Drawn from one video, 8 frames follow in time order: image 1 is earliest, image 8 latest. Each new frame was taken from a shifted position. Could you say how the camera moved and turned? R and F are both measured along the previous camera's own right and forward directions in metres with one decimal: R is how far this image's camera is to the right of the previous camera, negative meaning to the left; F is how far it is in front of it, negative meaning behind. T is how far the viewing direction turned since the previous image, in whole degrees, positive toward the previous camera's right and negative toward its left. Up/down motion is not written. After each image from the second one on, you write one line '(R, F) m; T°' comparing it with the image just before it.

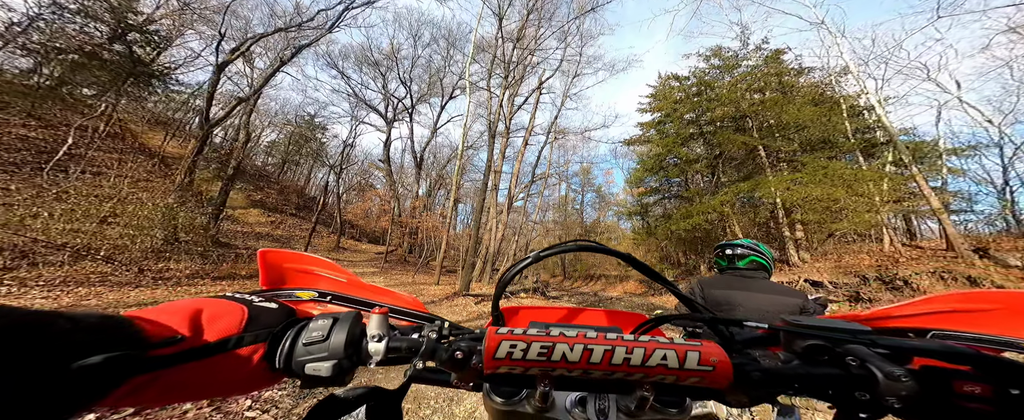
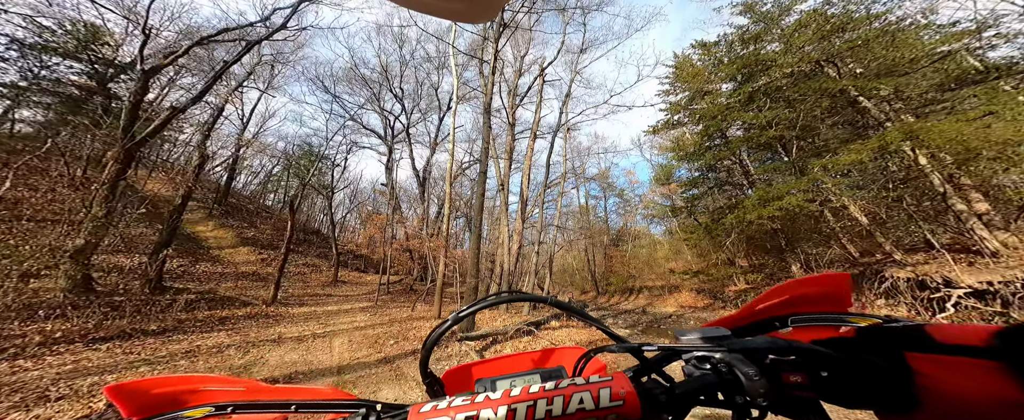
(-0.1, +2.4) m; -1°
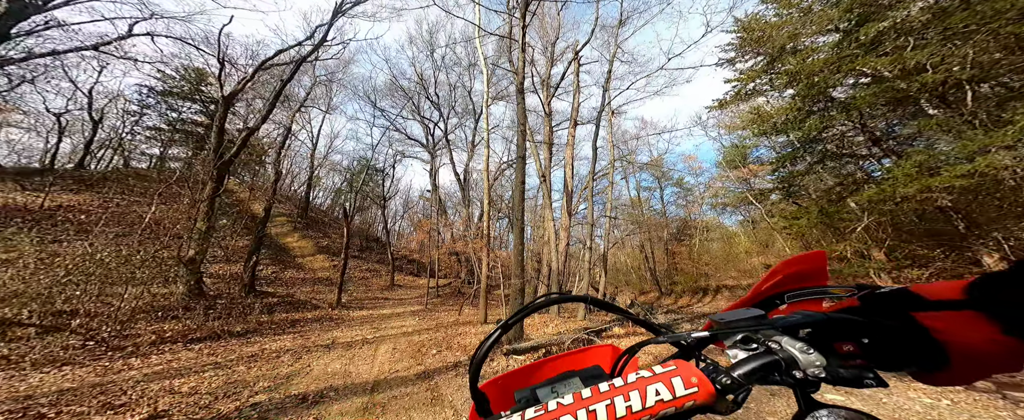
(+0.1, +0.5) m; -9°
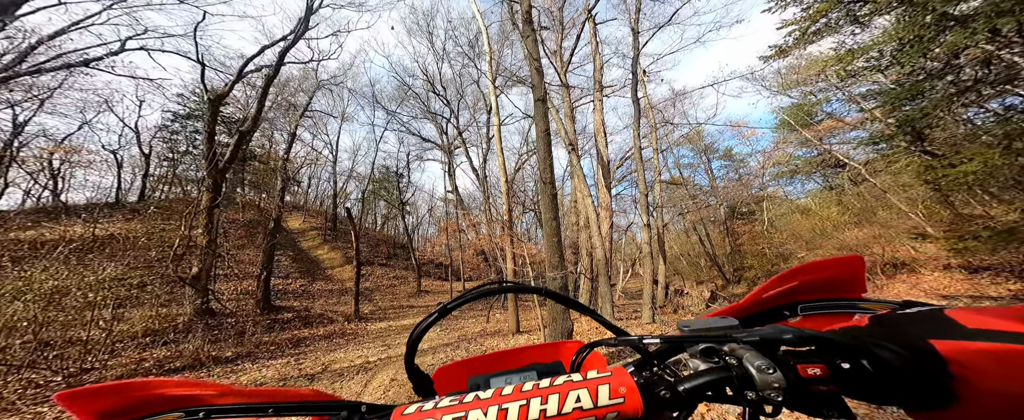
(-0.1, +1.3) m; -4°
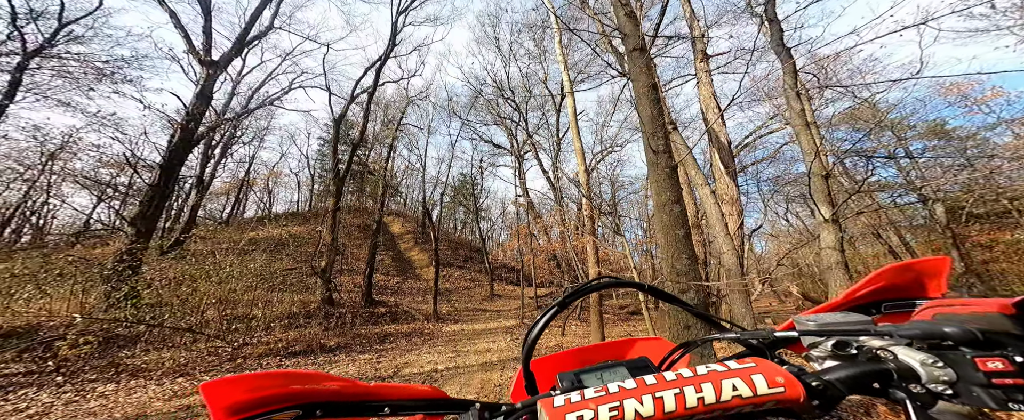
(-0.1, +0.7) m; -14°
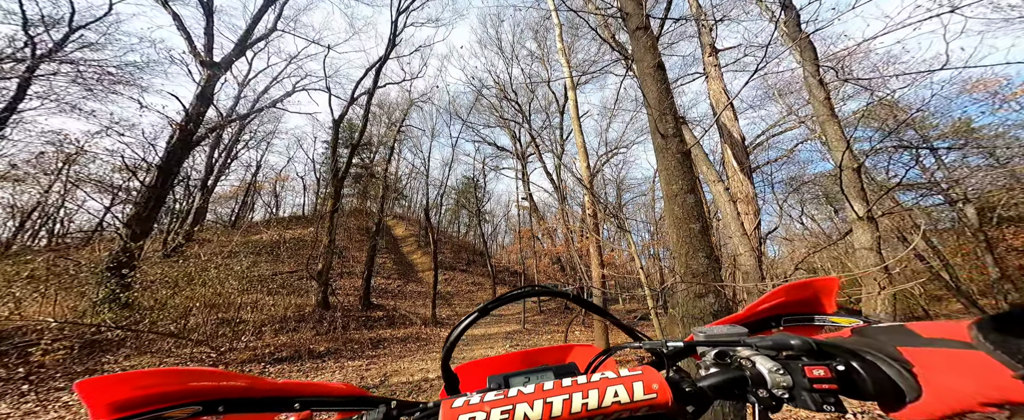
(+0.1, +0.3) m; -1°
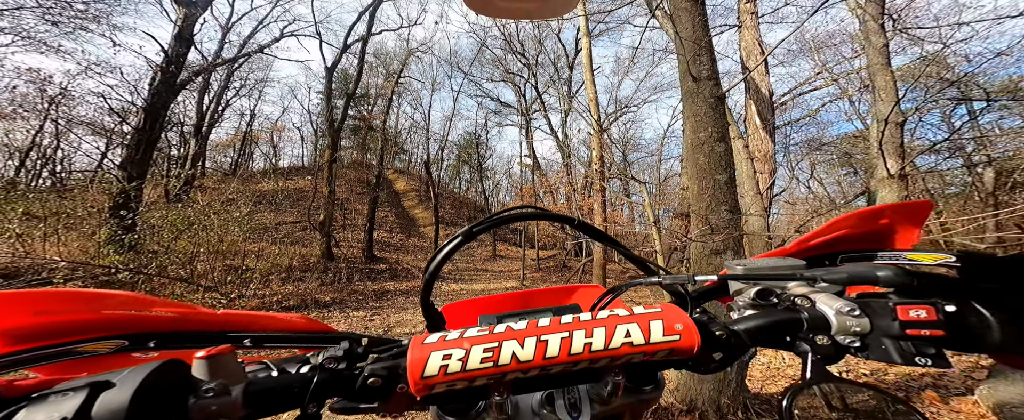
(-0.1, +0.1) m; 0°
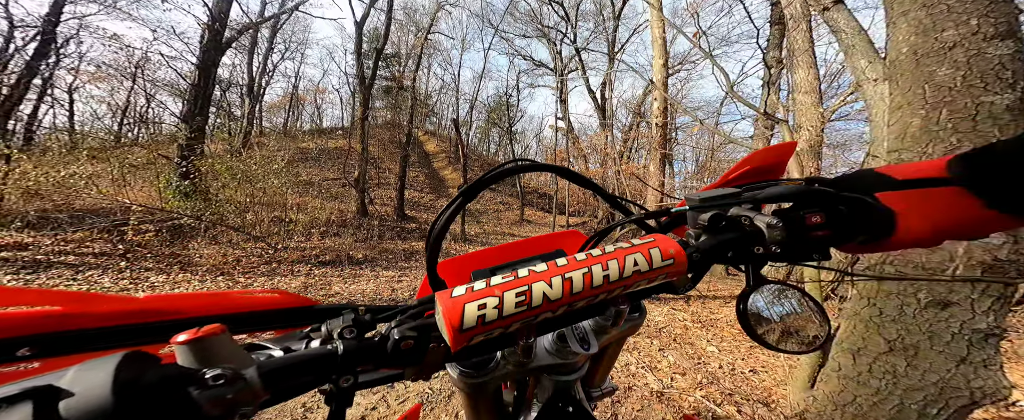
(-0.2, +0.4) m; -5°
